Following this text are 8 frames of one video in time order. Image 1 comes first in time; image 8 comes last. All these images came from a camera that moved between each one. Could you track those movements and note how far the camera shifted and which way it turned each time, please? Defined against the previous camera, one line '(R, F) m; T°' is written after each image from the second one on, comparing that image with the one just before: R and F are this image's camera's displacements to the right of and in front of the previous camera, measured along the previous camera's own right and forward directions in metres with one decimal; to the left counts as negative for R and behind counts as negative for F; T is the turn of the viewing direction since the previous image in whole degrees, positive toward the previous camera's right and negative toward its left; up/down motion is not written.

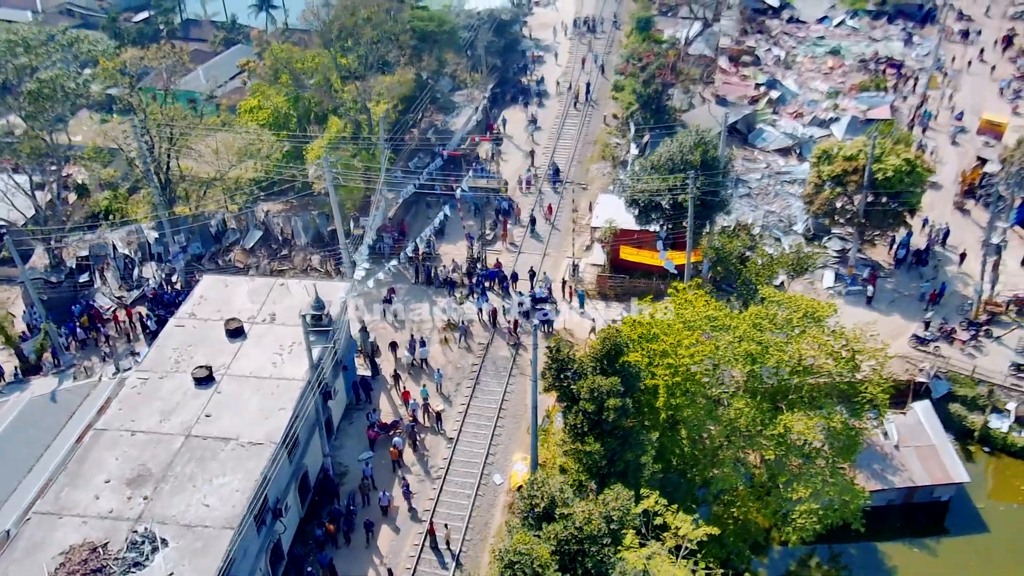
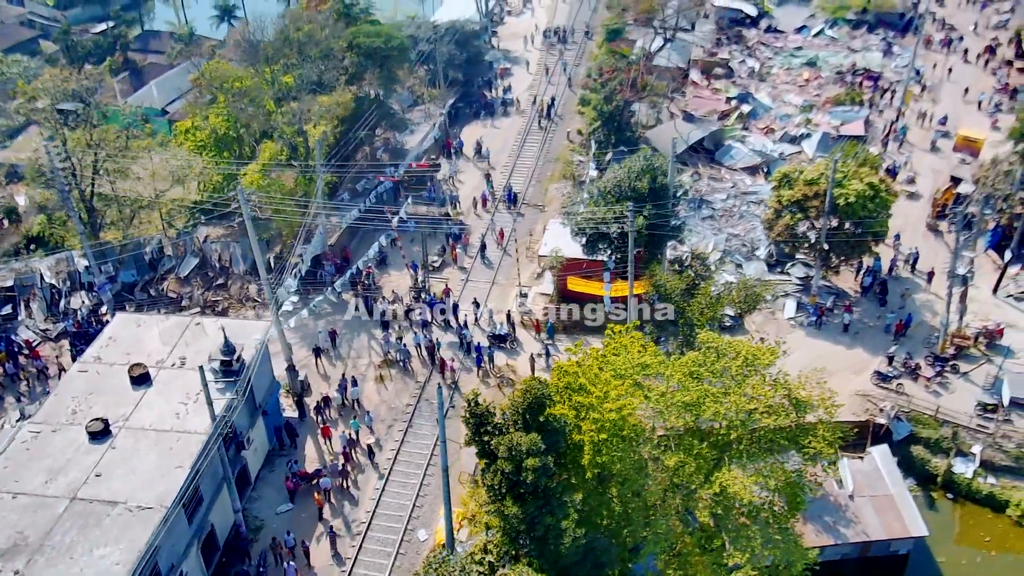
(+2.4, +2.0) m; 0°
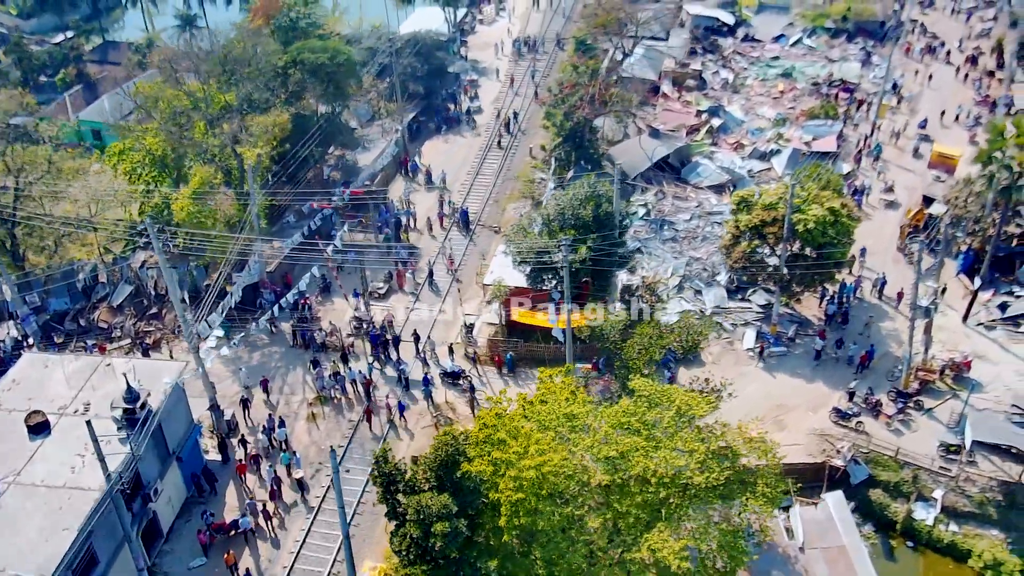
(+2.3, +1.8) m; 0°
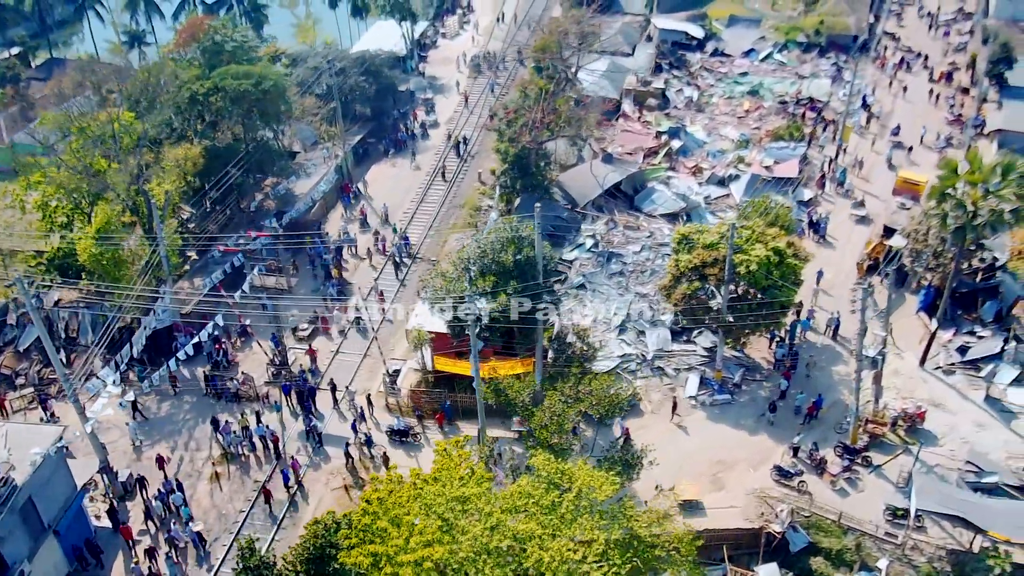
(+2.8, +2.3) m; 0°
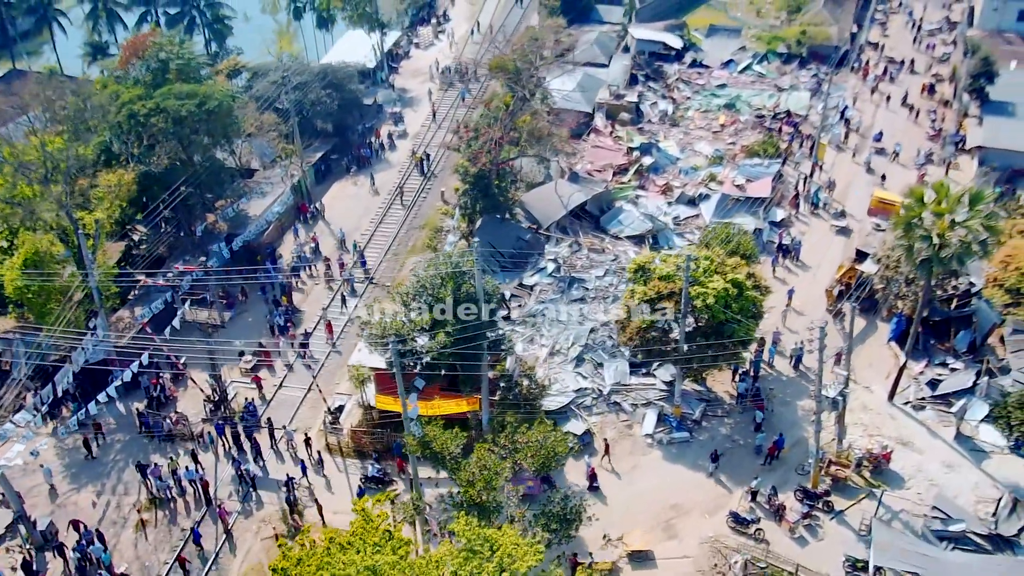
(+1.9, +1.6) m; 0°
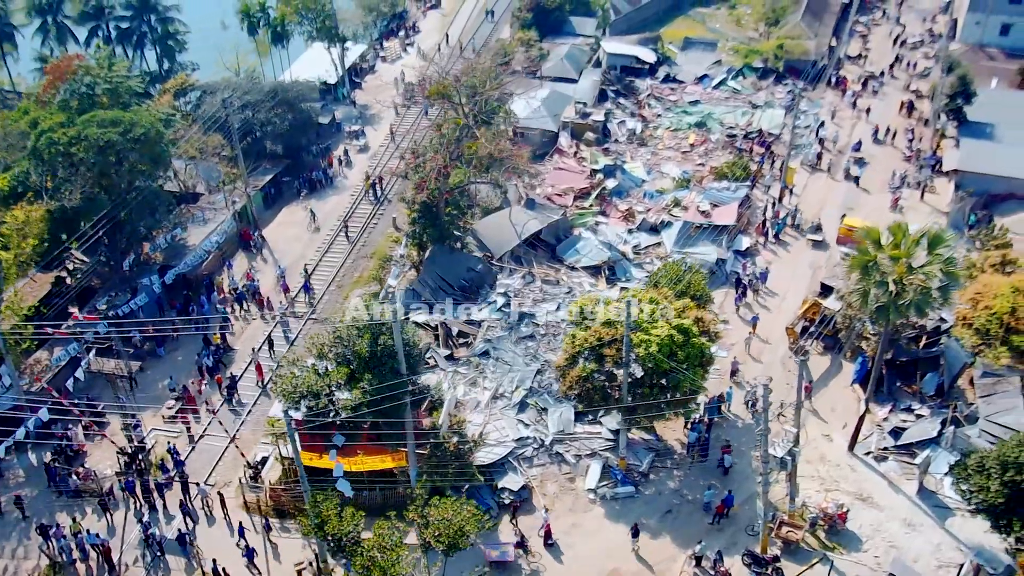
(+2.3, +2.1) m; 0°
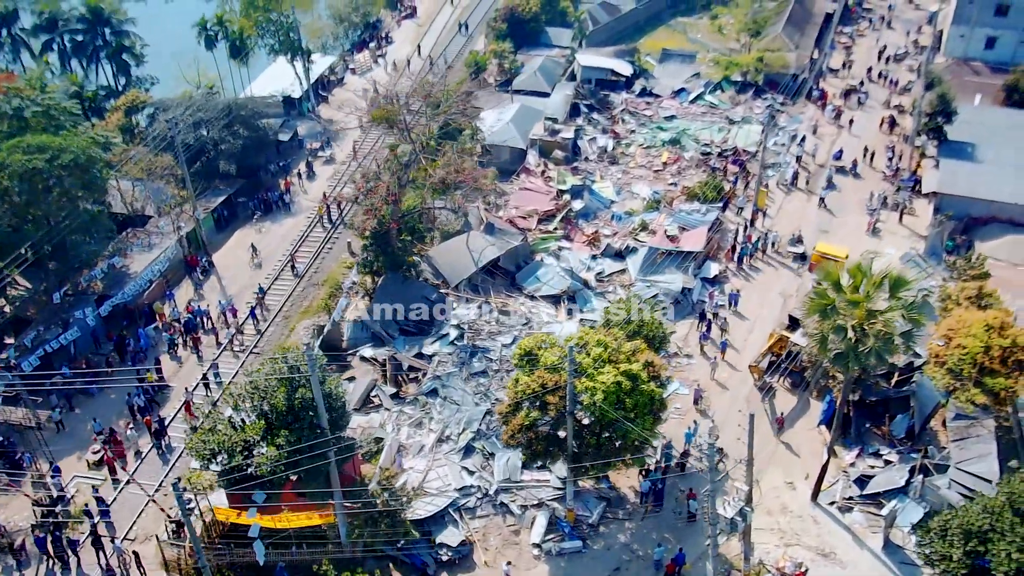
(+1.9, +1.9) m; 0°
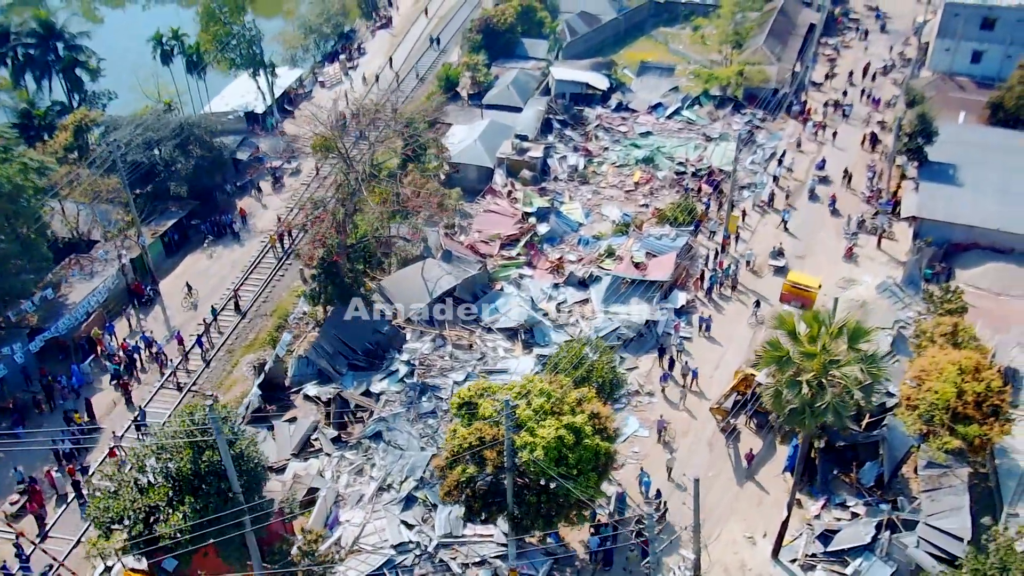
(+1.9, +1.9) m; 0°
